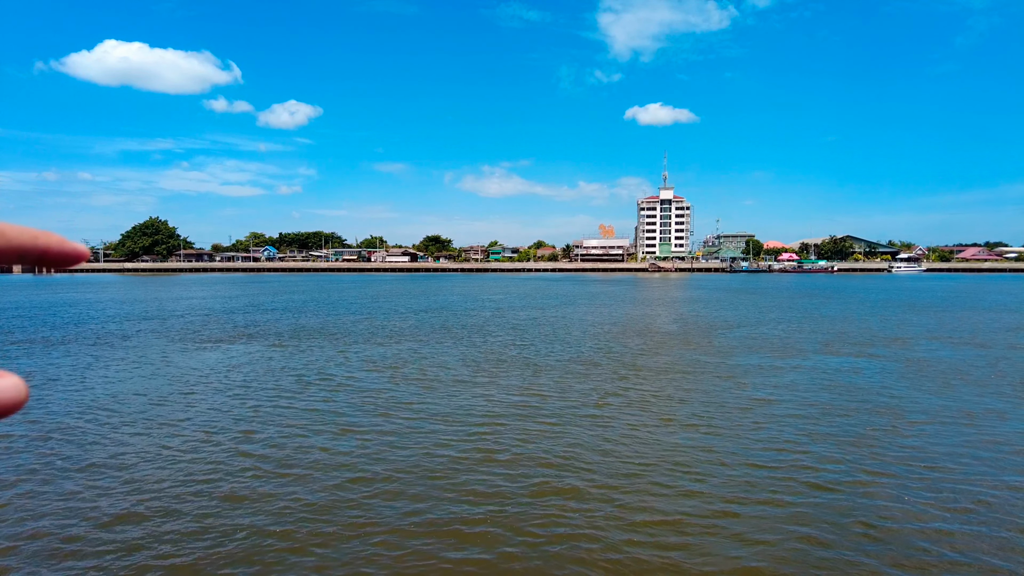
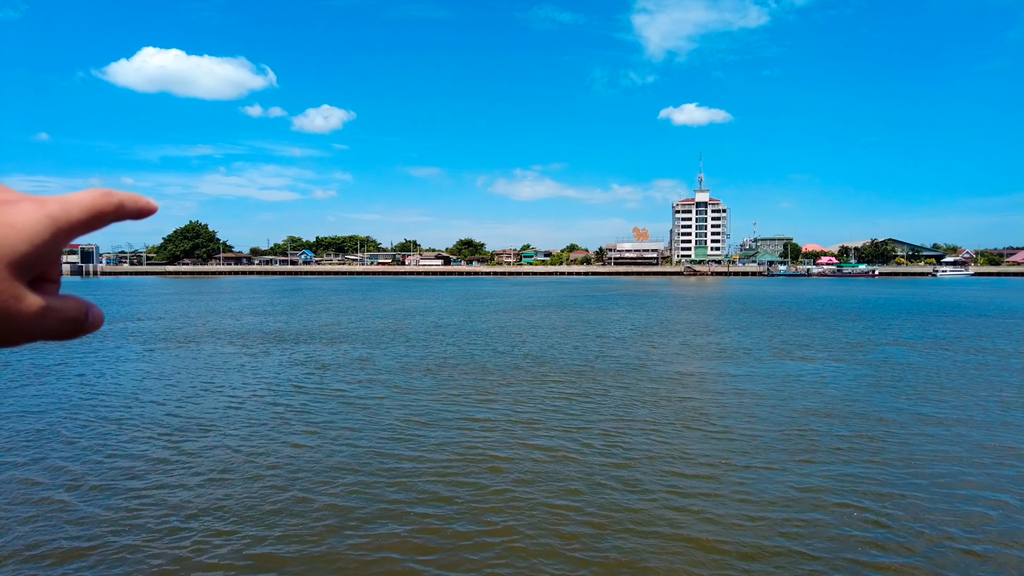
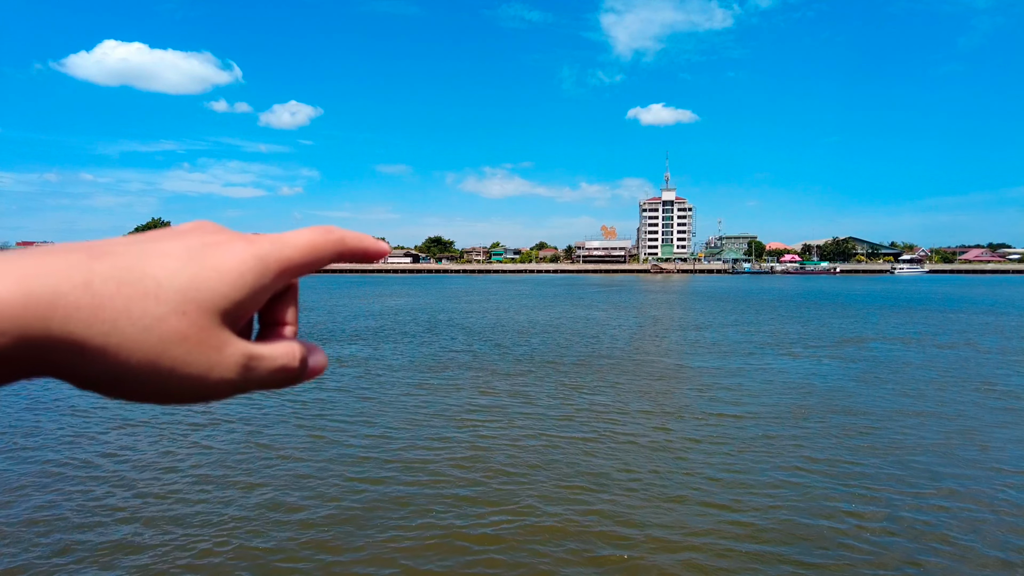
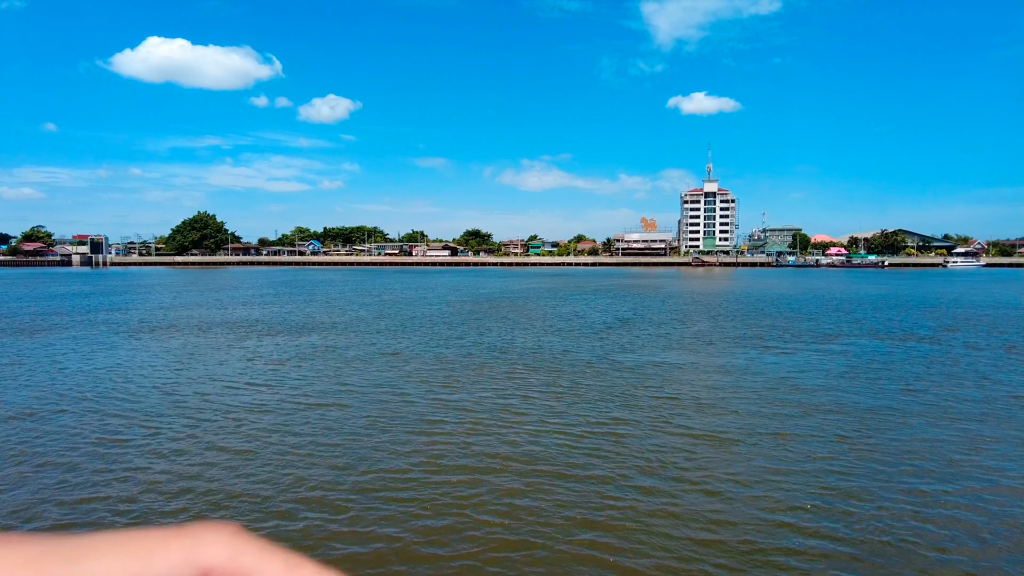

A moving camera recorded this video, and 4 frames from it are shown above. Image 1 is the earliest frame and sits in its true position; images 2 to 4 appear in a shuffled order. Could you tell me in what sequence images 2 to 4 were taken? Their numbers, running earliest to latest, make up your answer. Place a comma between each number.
3, 2, 4
